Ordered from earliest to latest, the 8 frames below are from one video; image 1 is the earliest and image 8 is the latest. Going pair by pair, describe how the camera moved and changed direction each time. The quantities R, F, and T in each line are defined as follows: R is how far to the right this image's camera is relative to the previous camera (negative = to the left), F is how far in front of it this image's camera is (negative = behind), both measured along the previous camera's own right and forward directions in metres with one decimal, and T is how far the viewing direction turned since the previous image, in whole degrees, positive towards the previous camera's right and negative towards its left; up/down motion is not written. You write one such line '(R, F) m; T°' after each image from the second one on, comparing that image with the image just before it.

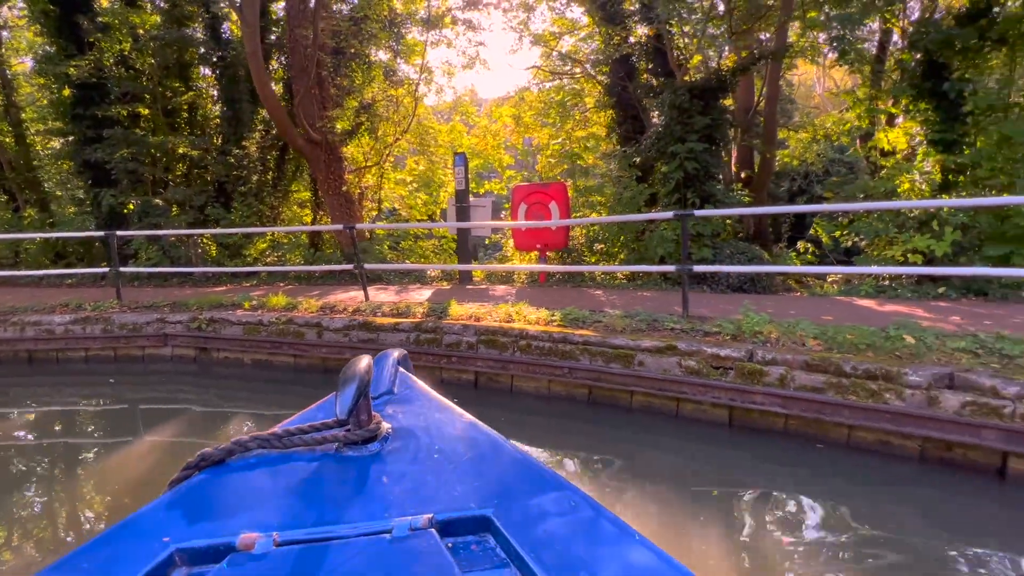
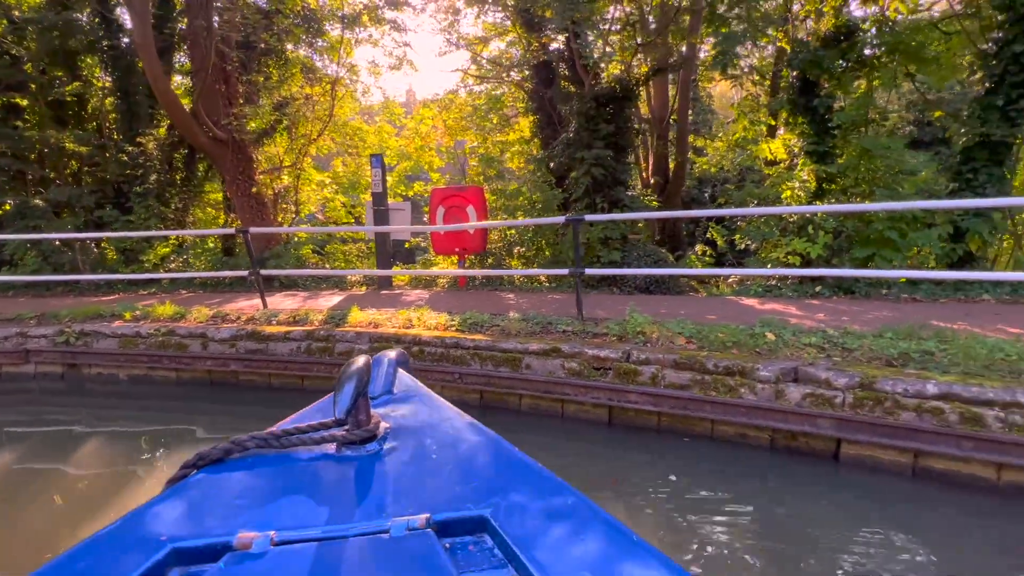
(+0.6, 0.0) m; +6°
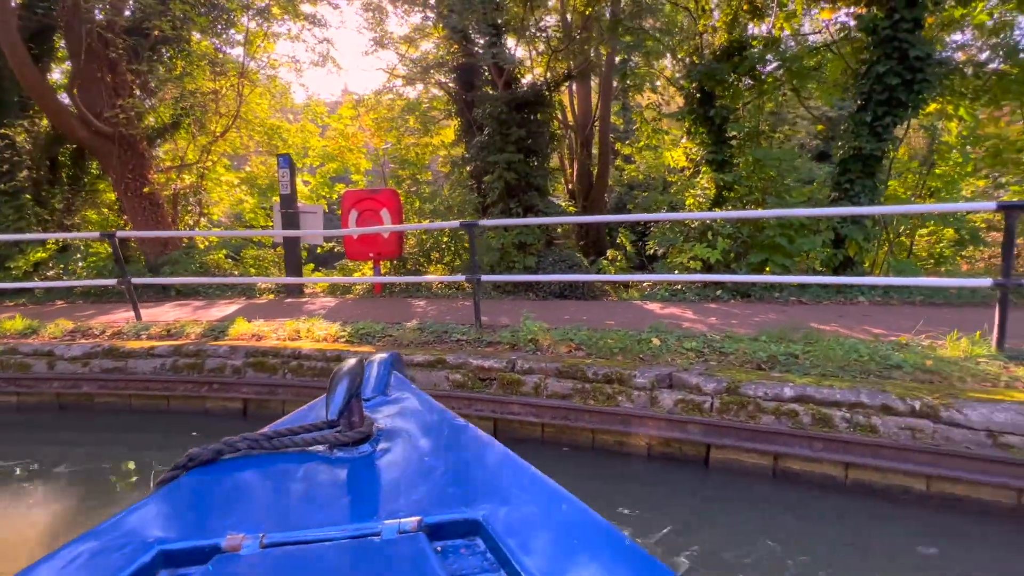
(+0.6, +0.1) m; +6°
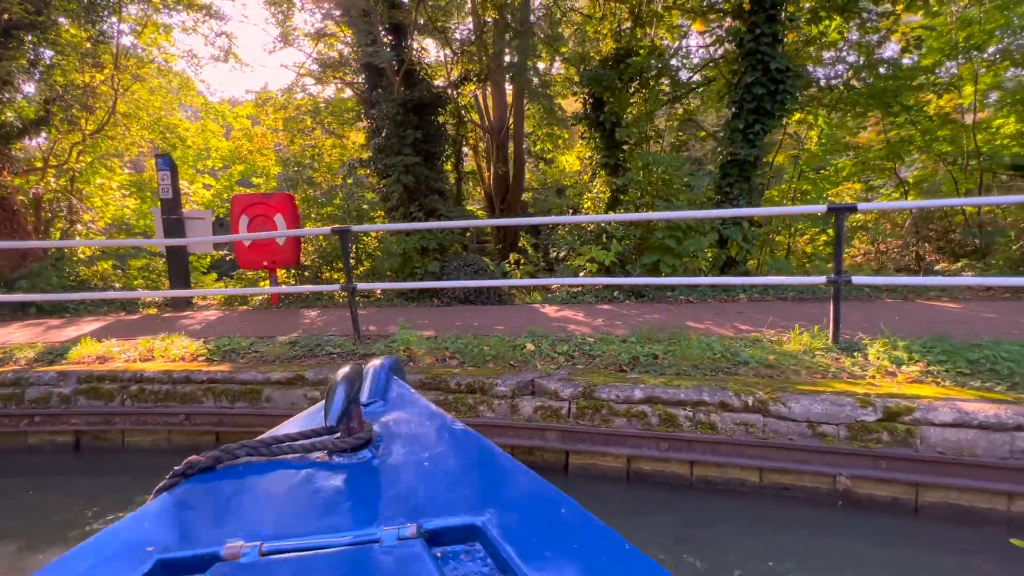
(+0.6, +0.1) m; +7°
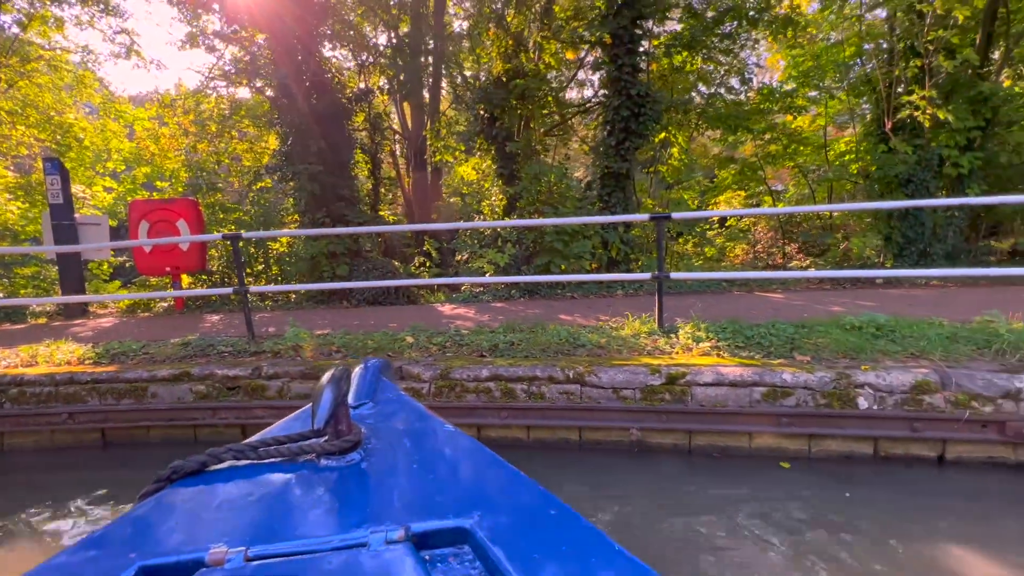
(+0.6, -0.6) m; +7°
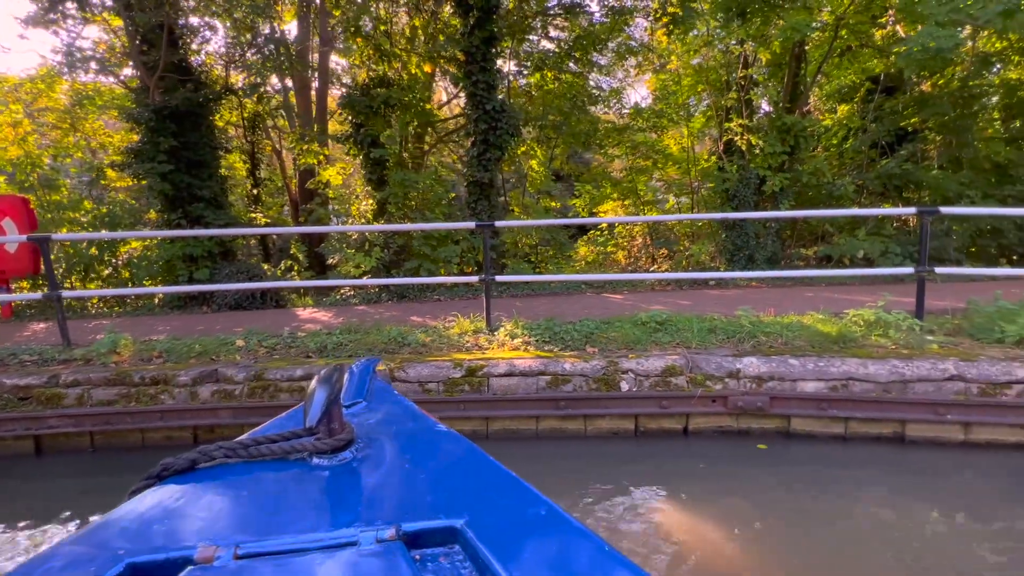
(+0.9, -0.4) m; +9°
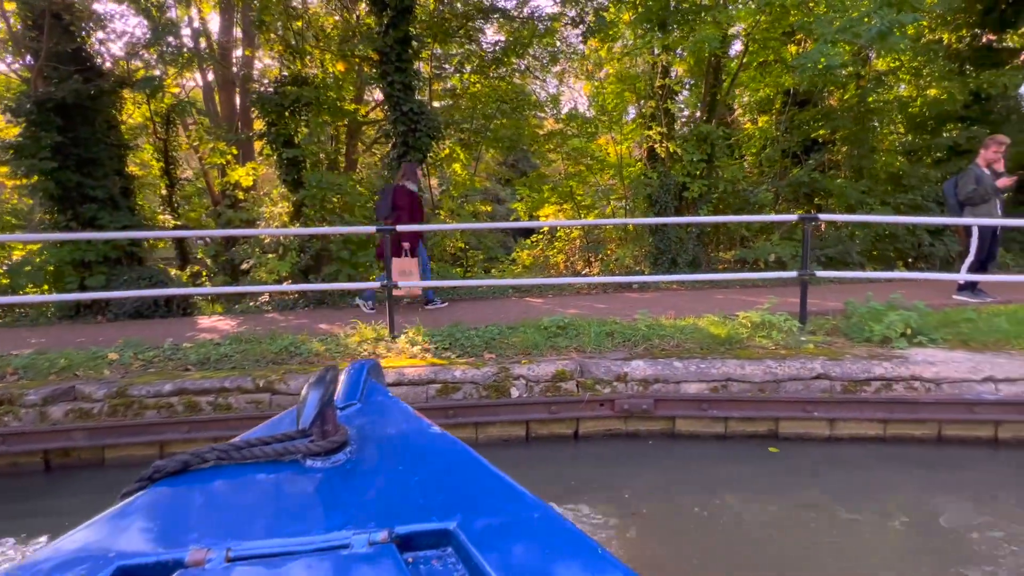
(+0.6, 0.0) m; +5°
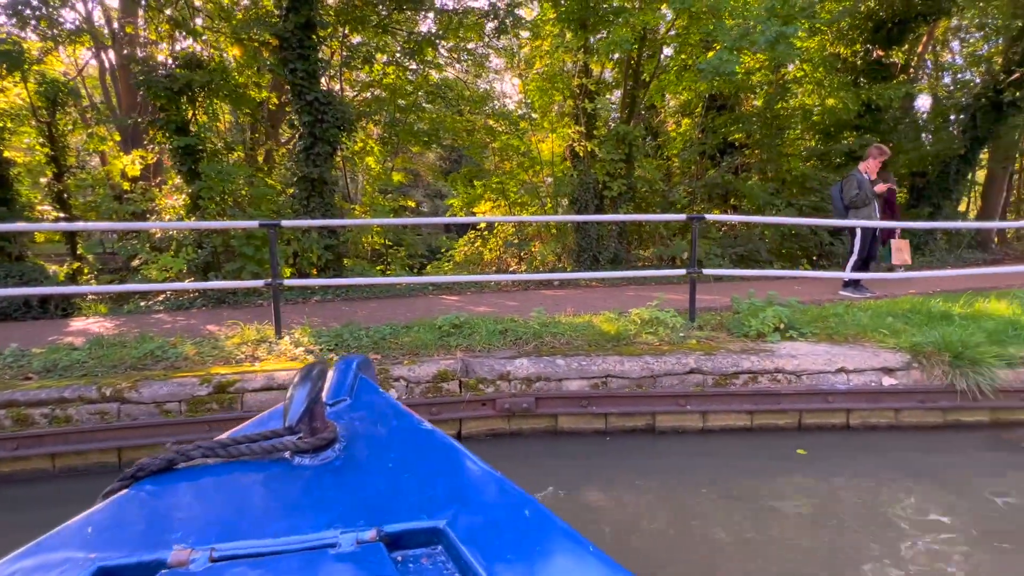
(+0.6, 0.0) m; +6°
